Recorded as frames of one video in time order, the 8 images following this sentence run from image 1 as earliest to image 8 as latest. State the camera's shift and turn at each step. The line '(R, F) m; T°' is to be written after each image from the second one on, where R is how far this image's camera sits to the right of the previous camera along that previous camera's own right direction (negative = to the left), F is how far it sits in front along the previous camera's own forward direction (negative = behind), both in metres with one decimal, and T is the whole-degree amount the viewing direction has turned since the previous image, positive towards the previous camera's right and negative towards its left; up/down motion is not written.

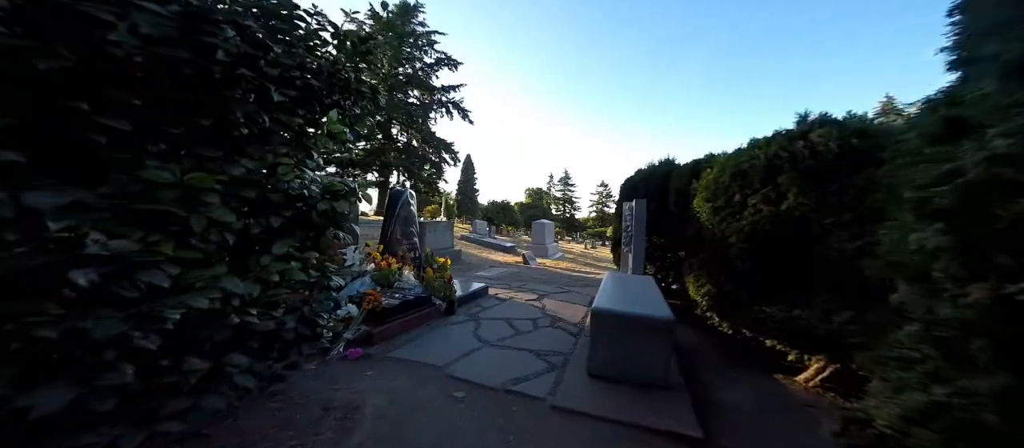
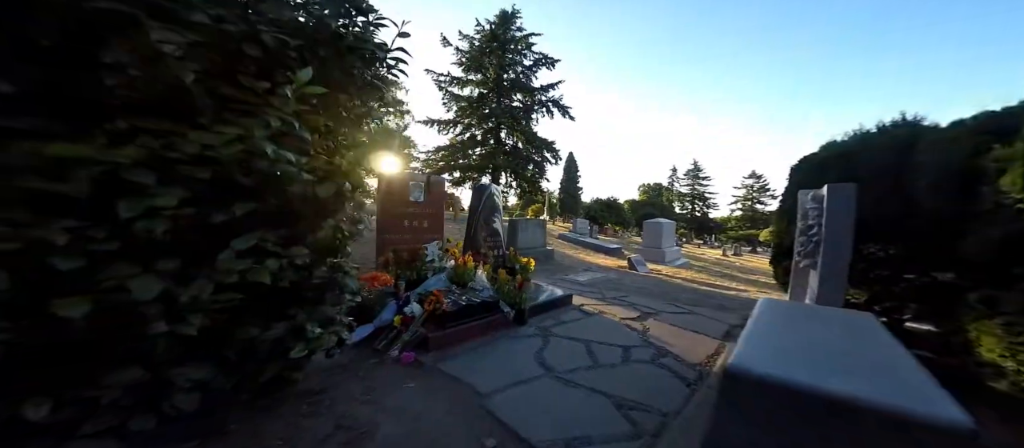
(+0.4, +0.9) m; -18°
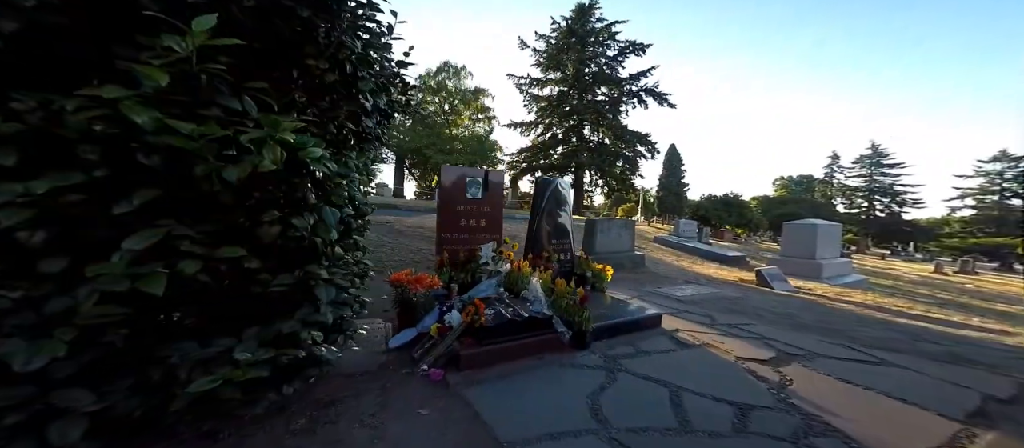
(+0.5, +0.8) m; -16°
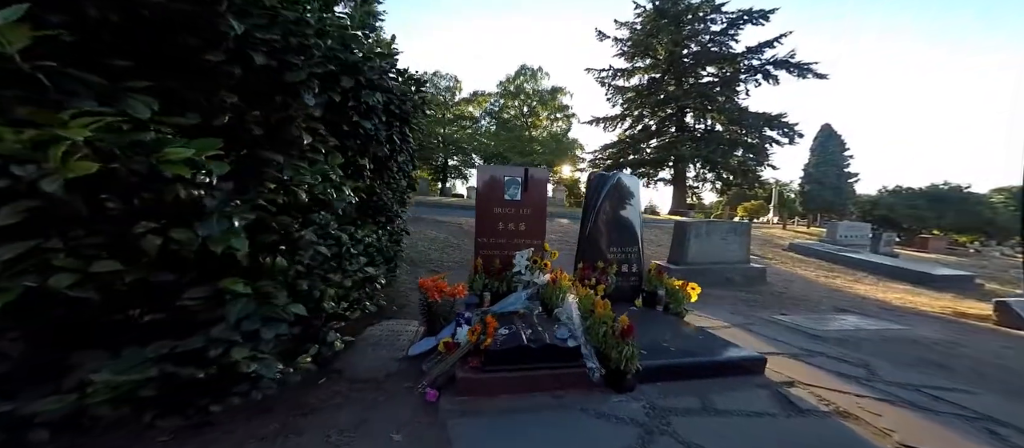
(+0.8, +0.7) m; -18°
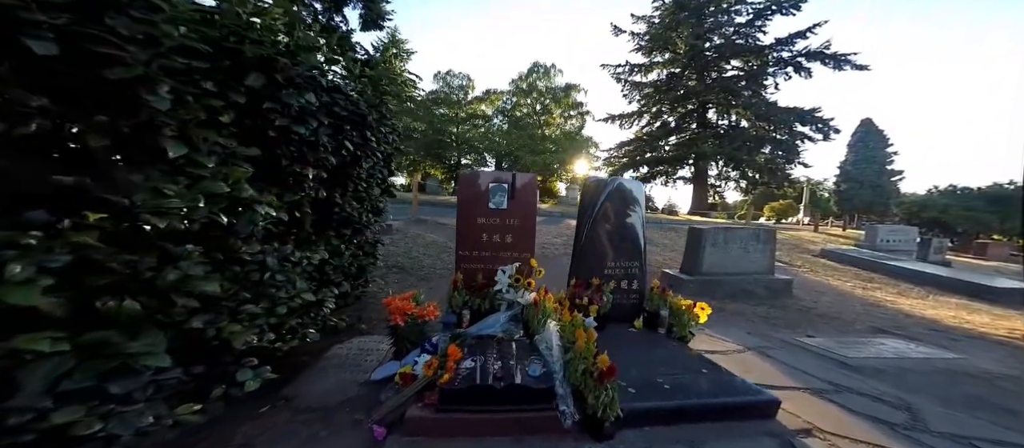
(+0.4, +0.4) m; -3°
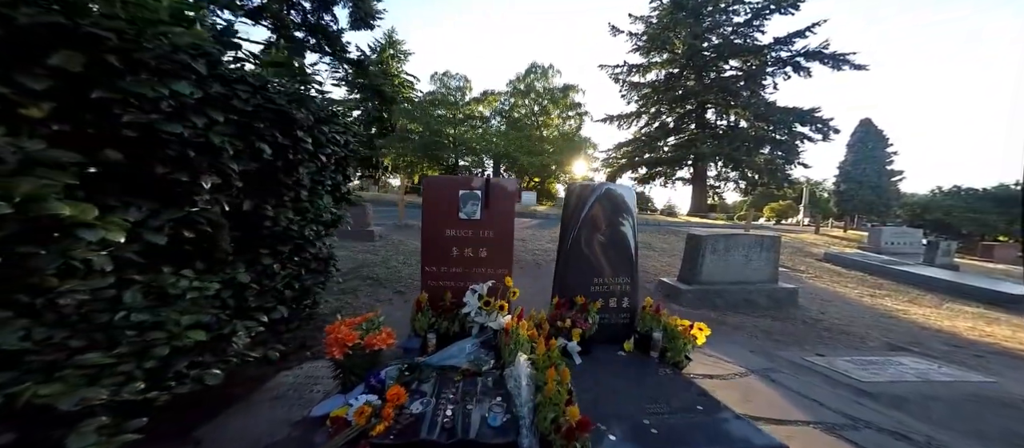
(+0.2, +0.4) m; 0°
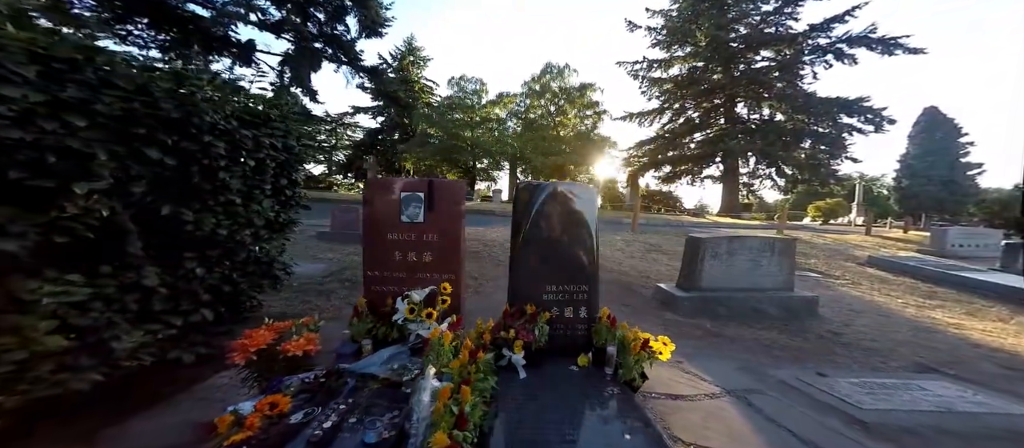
(+0.7, +0.2) m; -4°
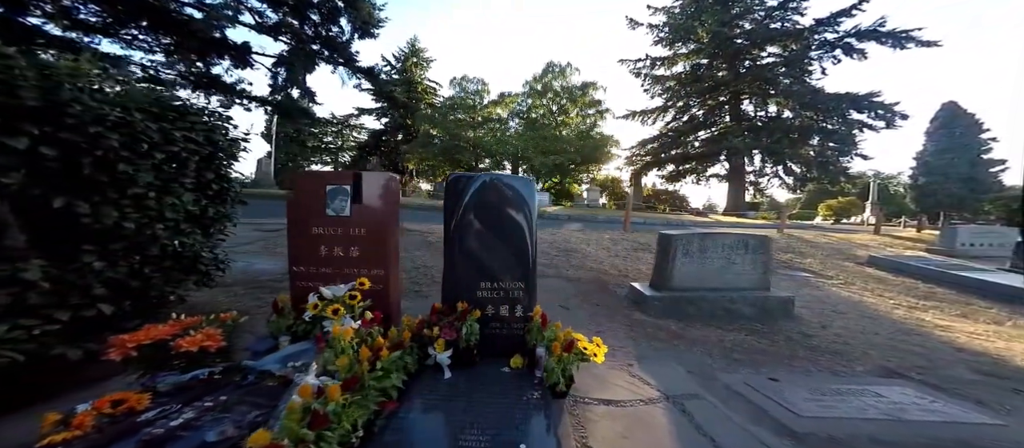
(+0.7, +0.1) m; -2°
